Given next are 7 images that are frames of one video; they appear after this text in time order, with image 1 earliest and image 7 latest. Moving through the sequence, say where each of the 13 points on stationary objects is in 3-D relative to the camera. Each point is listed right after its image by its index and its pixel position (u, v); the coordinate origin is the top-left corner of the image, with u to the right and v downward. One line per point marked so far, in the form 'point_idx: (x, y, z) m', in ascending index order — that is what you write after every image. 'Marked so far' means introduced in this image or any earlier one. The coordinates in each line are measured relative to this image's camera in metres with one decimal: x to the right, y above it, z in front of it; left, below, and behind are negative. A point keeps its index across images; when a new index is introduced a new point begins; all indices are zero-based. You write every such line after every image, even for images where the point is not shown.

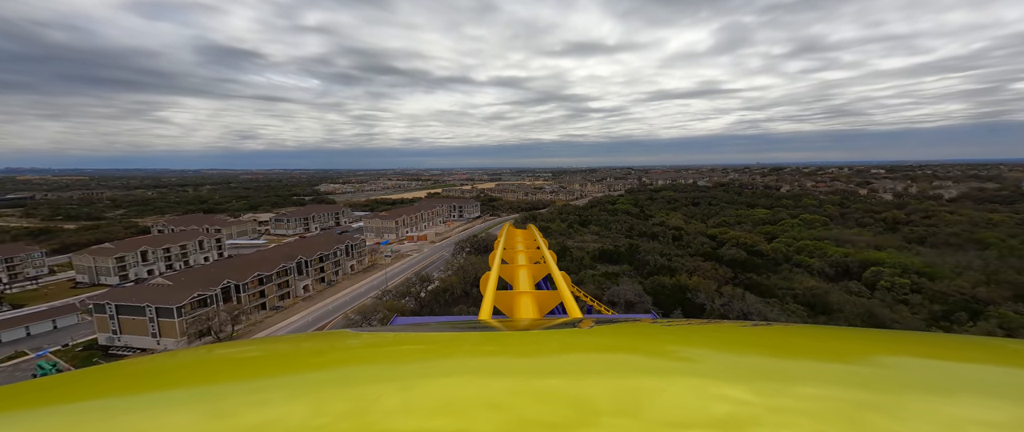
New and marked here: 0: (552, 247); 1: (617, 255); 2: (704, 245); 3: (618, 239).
0: (+2.3, -1.8, +18.4) m
1: (+5.4, -2.1, +16.8) m
2: (+9.7, -1.5, +17.1) m
3: (+6.2, -1.4, +19.8) m
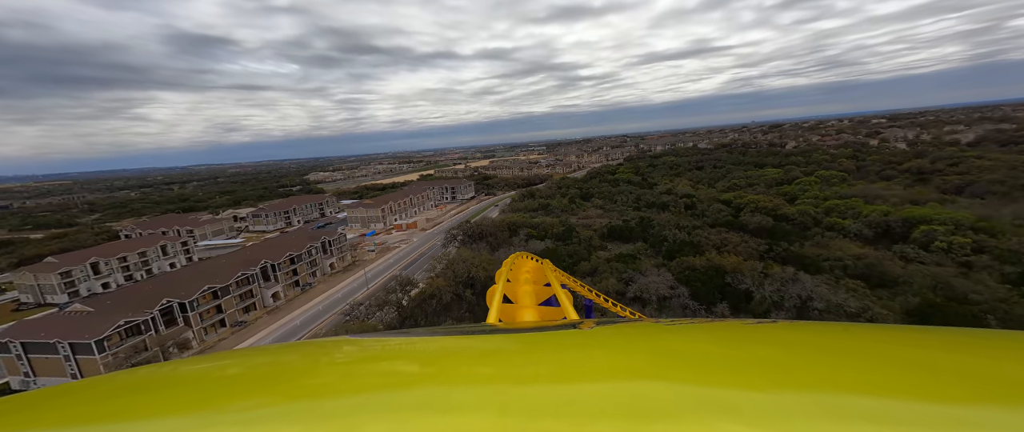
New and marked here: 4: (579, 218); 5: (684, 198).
0: (+2.2, -0.6, +17.5) m
1: (+5.3, -0.8, +15.9) m
2: (+9.6, +0.1, +16.2) m
3: (+6.0, +0.2, +18.8) m
4: (+3.6, -0.1, +19.1) m
5: (+9.3, +1.0, +19.1) m
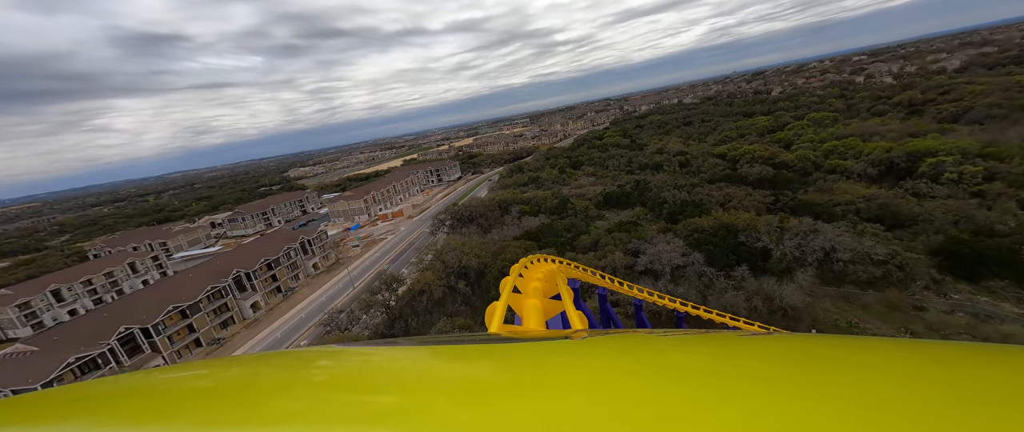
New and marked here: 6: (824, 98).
0: (+1.8, +0.8, +17.1) m
1: (+5.0, +0.8, +15.6) m
2: (+9.1, +2.2, +15.9) m
3: (+5.5, +2.0, +18.5) m
4: (+3.1, +1.5, +18.7) m
5: (+8.6, +3.2, +18.7) m
6: (+16.4, +6.2, +19.1) m
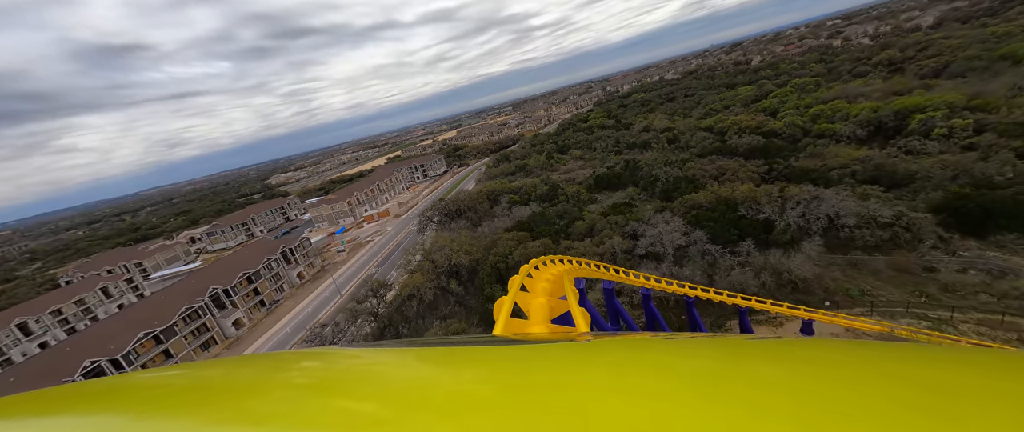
0: (+1.2, +1.4, +16.9) m
1: (+4.5, +1.6, +15.5) m
2: (+8.5, +3.3, +15.9) m
3: (+4.8, +2.9, +18.3) m
4: (+2.4, +2.2, +18.5) m
5: (+7.8, +4.3, +18.6) m
6: (+15.3, +8.0, +19.1) m
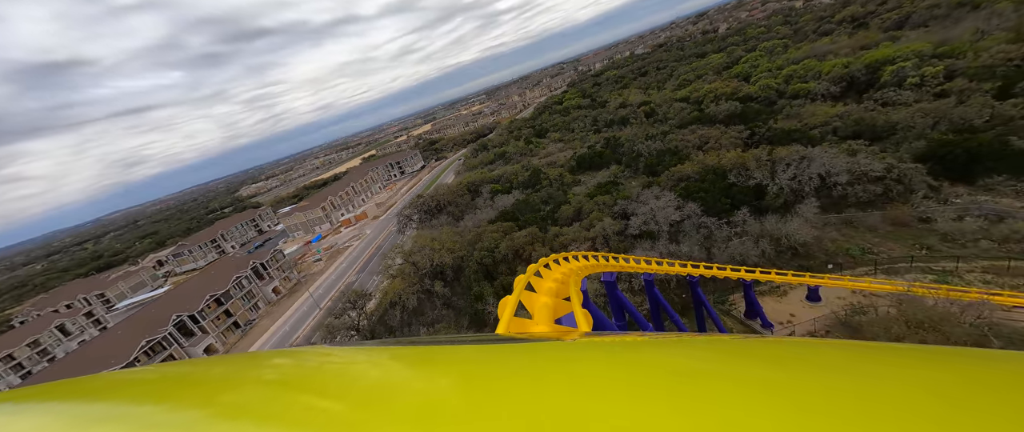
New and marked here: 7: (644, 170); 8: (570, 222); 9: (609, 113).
0: (+0.4, +1.9, +16.7) m
1: (+3.6, +2.5, +15.4) m
2: (+7.4, +4.5, +15.8) m
3: (+3.7, +3.9, +18.1) m
4: (+1.4, +2.9, +18.3) m
5: (+6.5, +5.6, +18.5) m
6: (+13.6, +10.0, +19.2) m
7: (+4.7, +1.7, +13.1) m
8: (+1.8, -0.2, +11.8) m
9: (+5.3, +5.6, +19.8) m
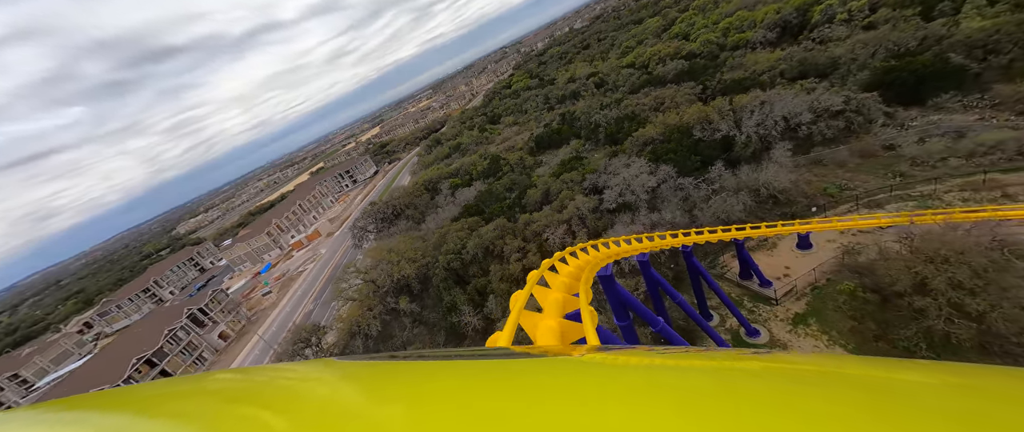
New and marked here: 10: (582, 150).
0: (-1.5, +2.3, +16.2) m
1: (+1.8, +3.3, +15.2) m
2: (+5.1, +6.0, +15.9) m
3: (+1.4, +4.8, +17.9) m
4: (-0.8, +3.5, +17.9) m
5: (+3.9, +6.9, +18.5) m
6: (+10.1, +12.4, +19.6) m
7: (+3.2, +2.7, +13.0) m
8: (+0.8, +0.3, +11.6) m
9: (+2.5, +6.8, +19.7) m
10: (+2.4, +2.4, +13.4) m
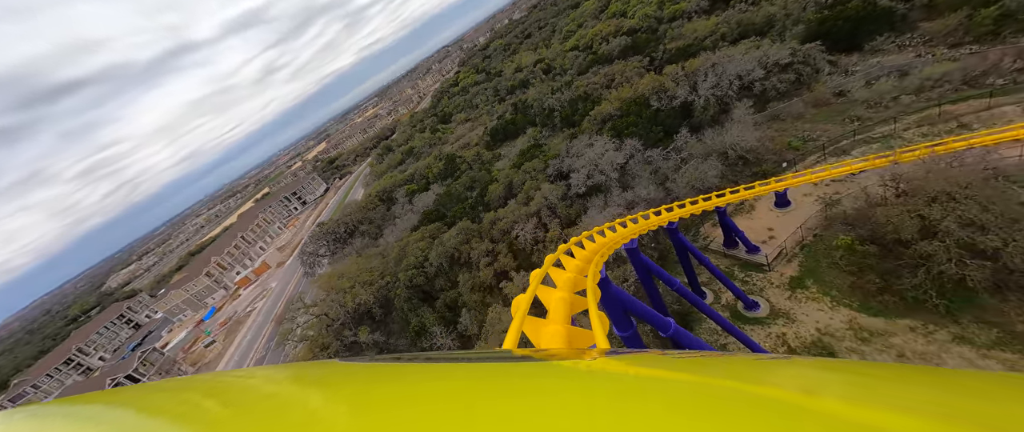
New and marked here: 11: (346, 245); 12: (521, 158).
0: (-3.3, +2.1, +15.7) m
1: (-0.1, +3.6, +15.0) m
2: (+2.7, +6.7, +16.0) m
3: (-1.0, +5.0, +17.6) m
4: (-2.9, +3.4, +17.4) m
5: (+1.1, +7.5, +18.4) m
6: (+6.4, +13.8, +19.9) m
7: (+1.6, +3.1, +13.0) m
8: (-0.3, +0.5, +11.3) m
9: (-0.3, +7.1, +19.4) m
10: (+0.8, +2.8, +13.3) m
11: (-6.9, -1.3, +15.2) m
12: (+0.1, +1.9, +12.5) m
